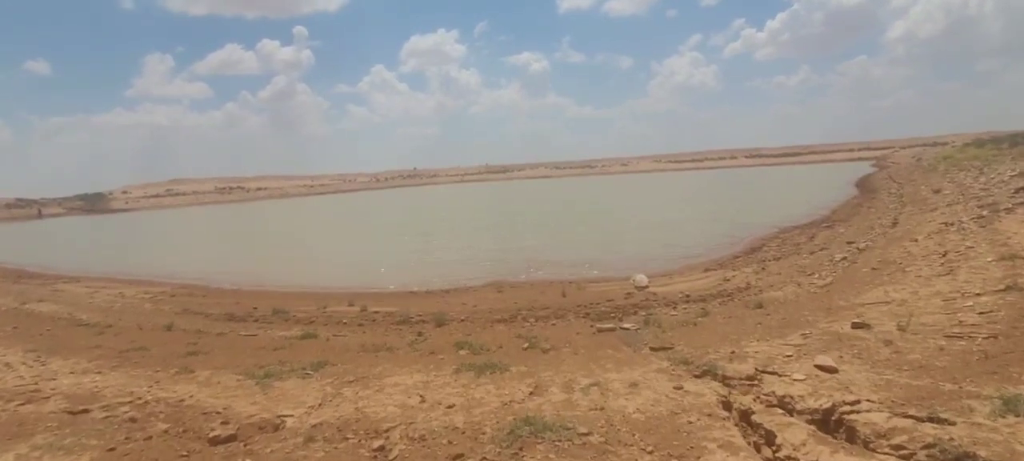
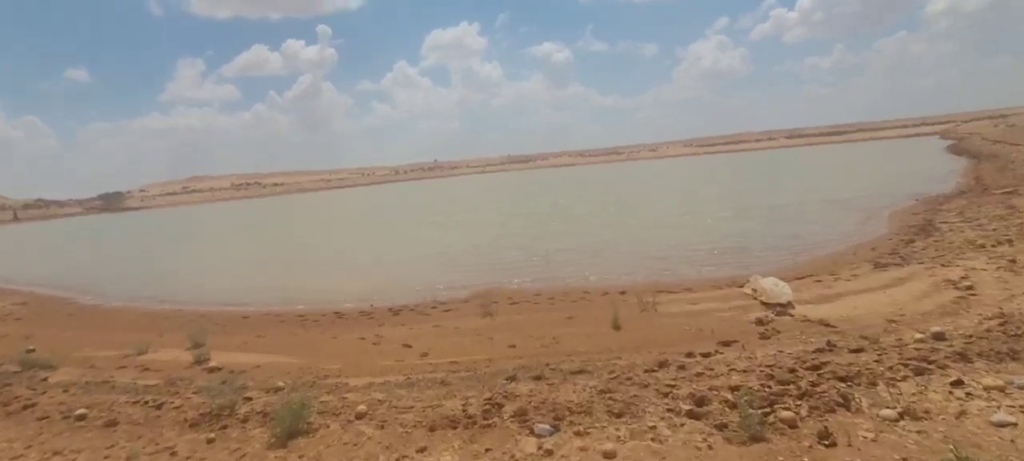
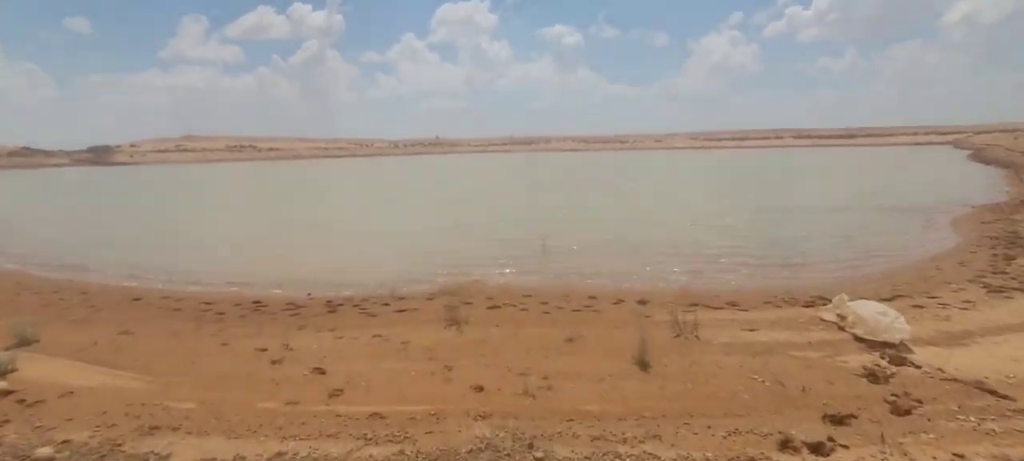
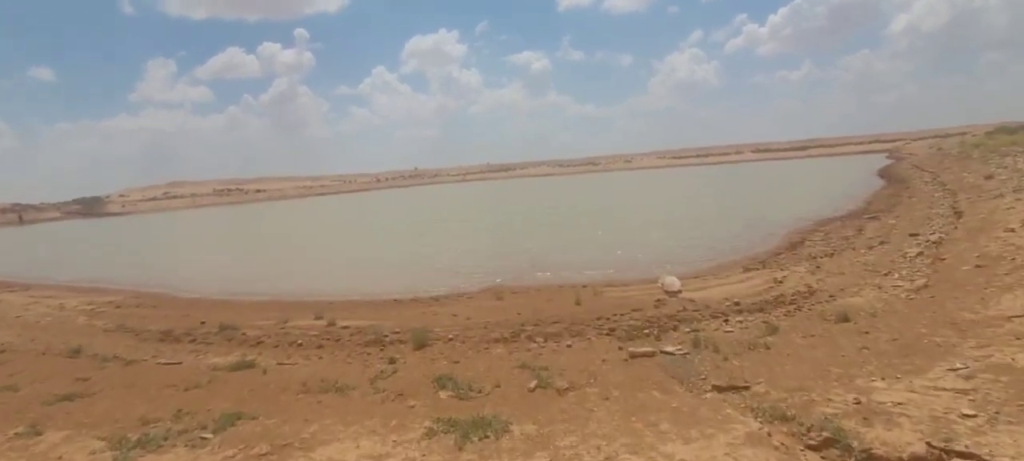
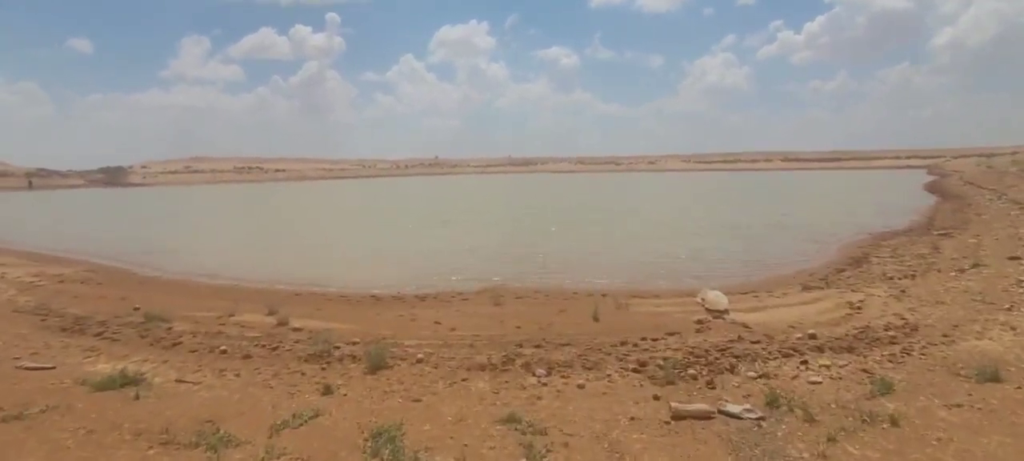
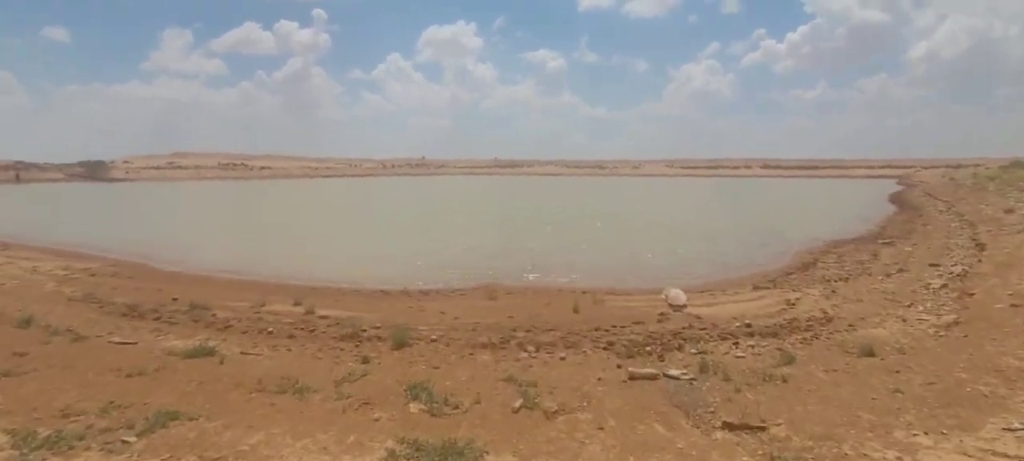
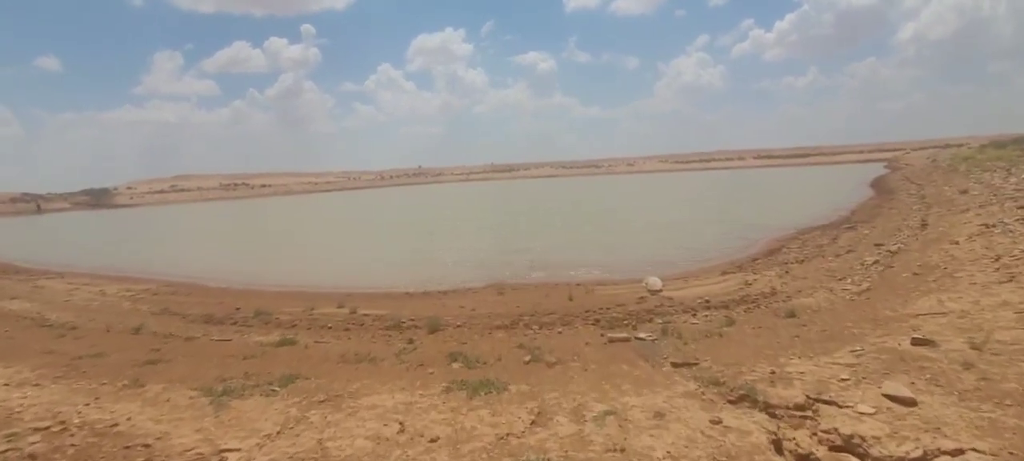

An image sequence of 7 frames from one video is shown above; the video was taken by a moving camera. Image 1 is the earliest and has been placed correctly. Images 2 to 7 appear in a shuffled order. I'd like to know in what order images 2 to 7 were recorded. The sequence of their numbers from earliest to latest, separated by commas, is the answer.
7, 4, 6, 5, 2, 3
